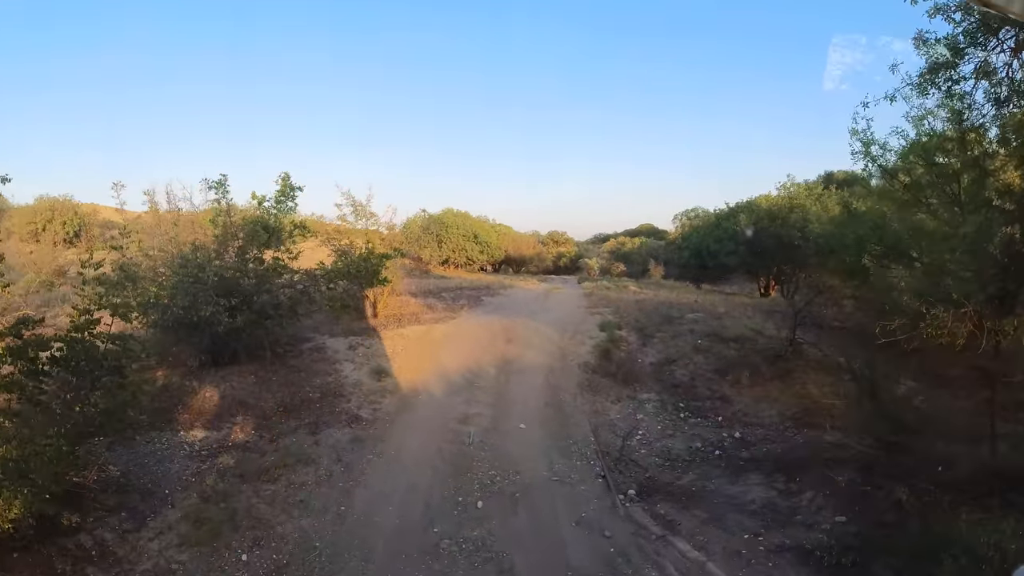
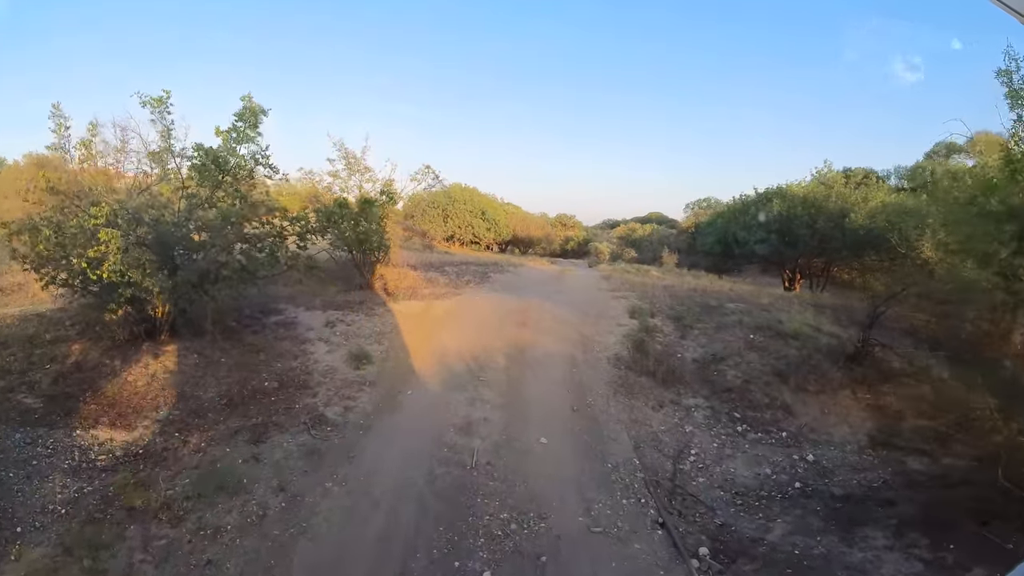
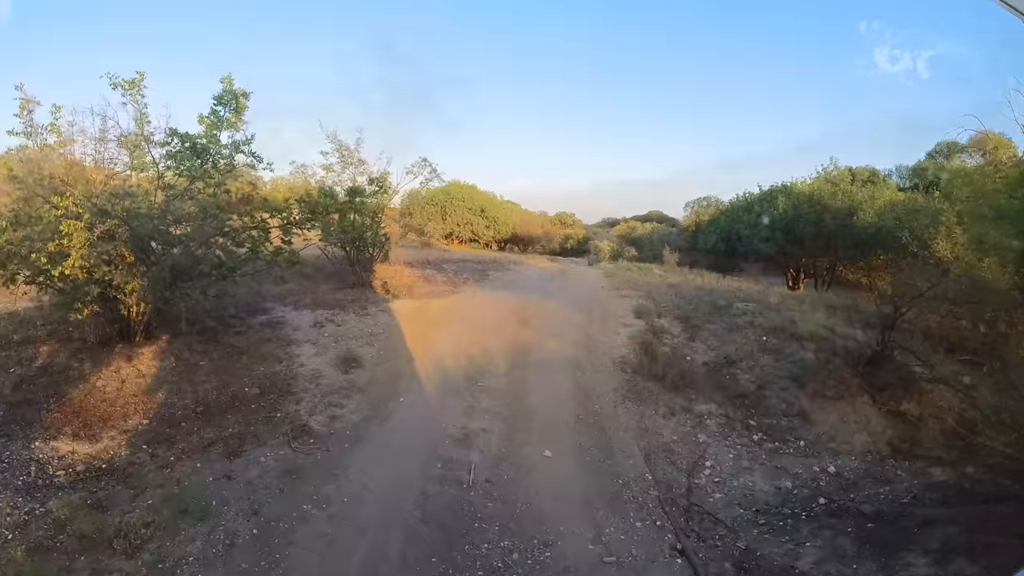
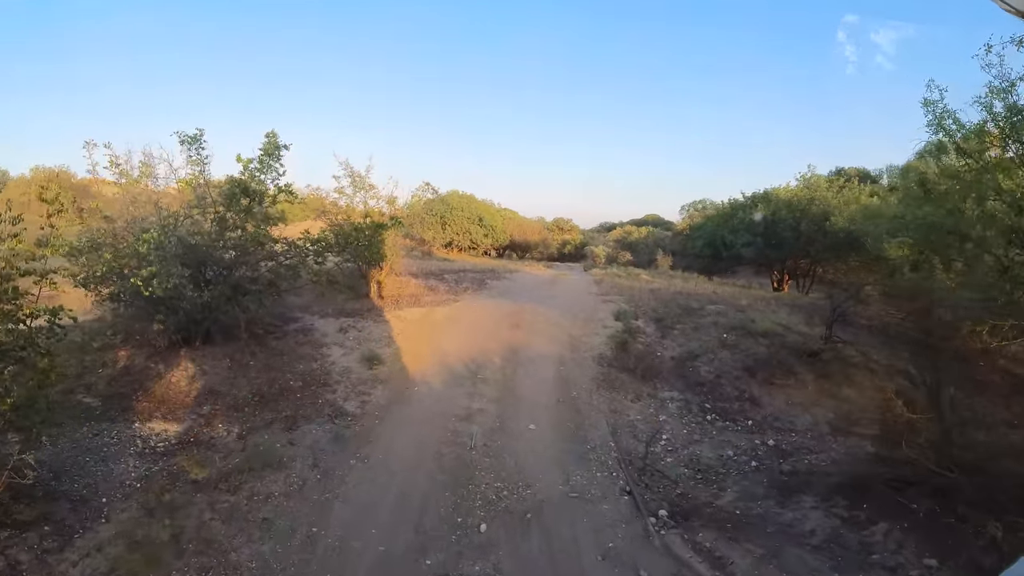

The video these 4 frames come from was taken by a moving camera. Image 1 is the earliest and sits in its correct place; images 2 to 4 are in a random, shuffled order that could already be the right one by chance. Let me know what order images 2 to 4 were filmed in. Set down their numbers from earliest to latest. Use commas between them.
4, 2, 3
